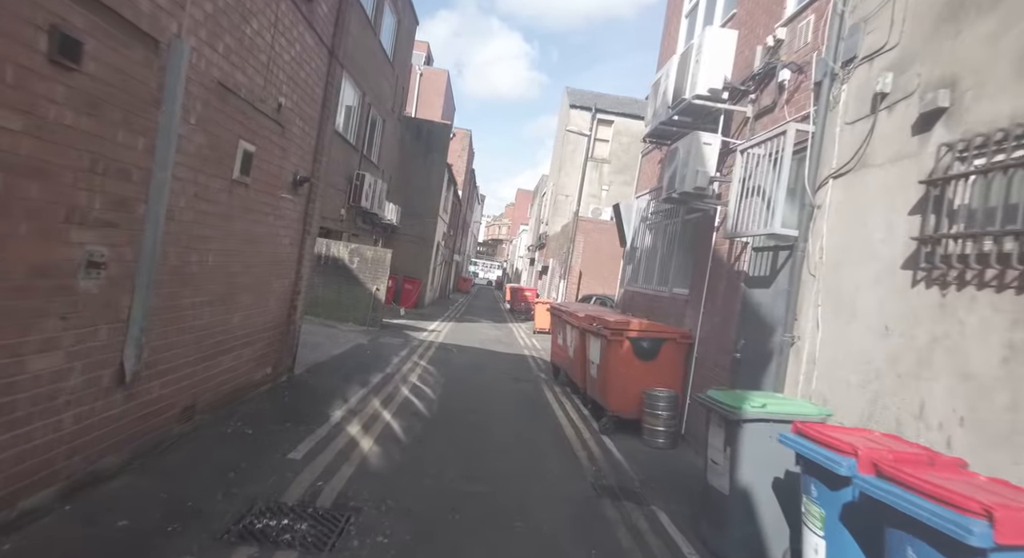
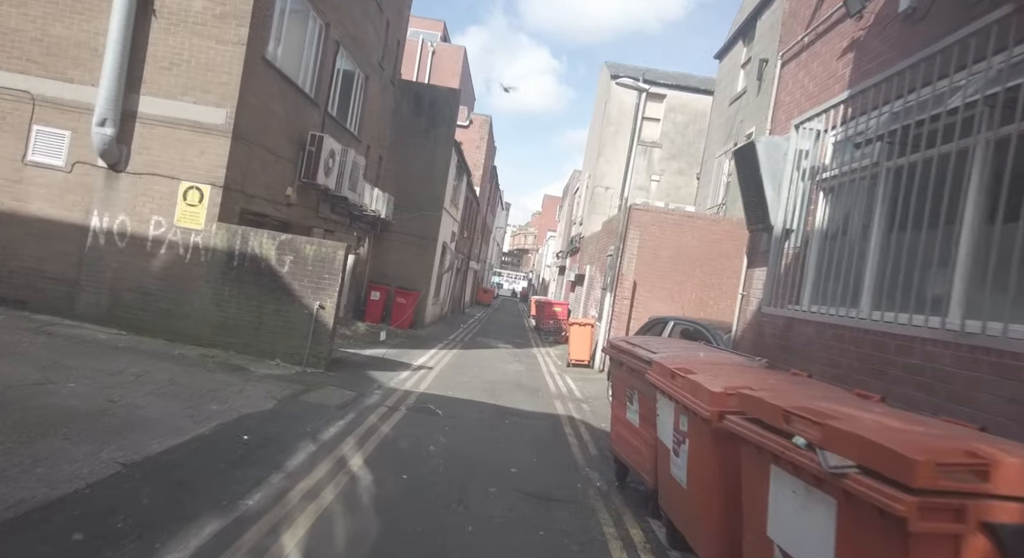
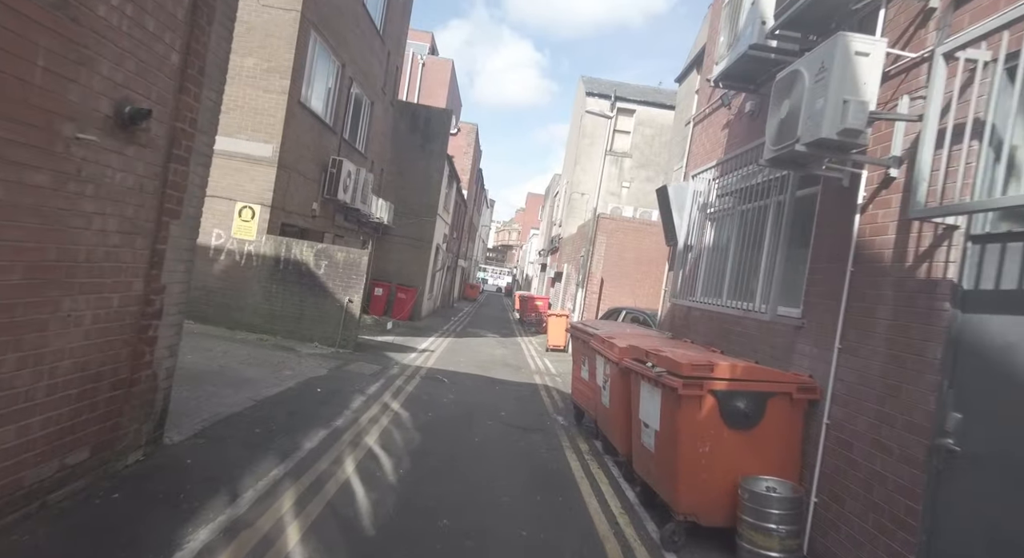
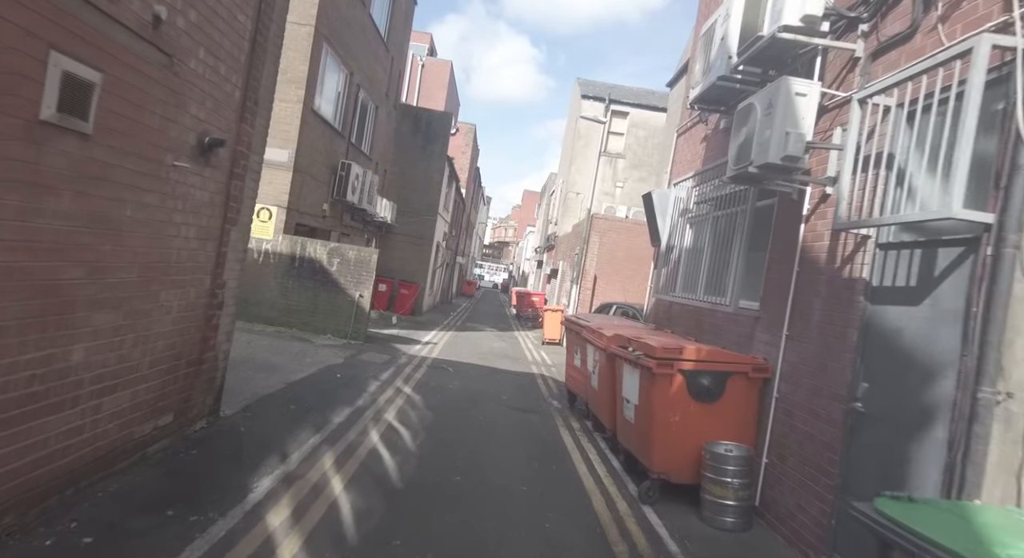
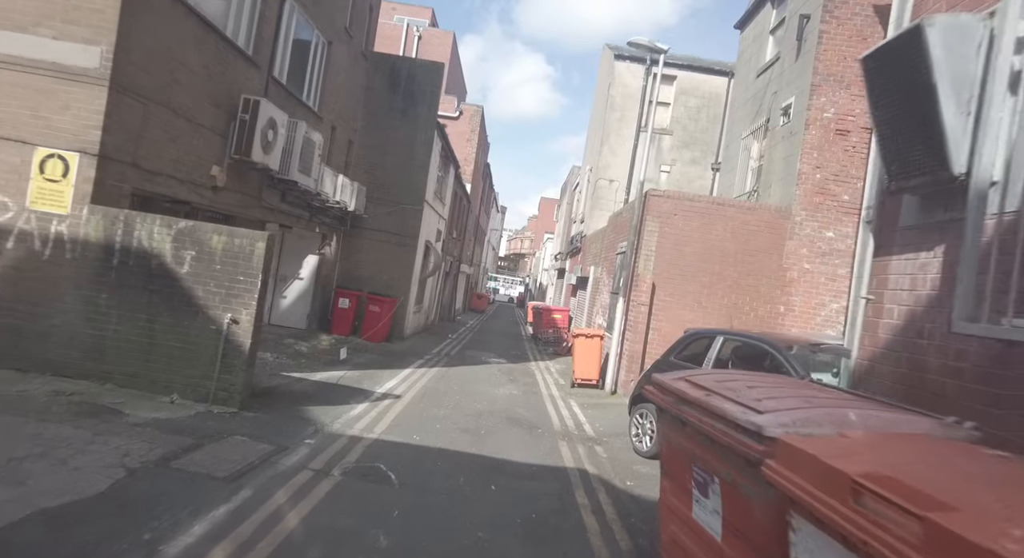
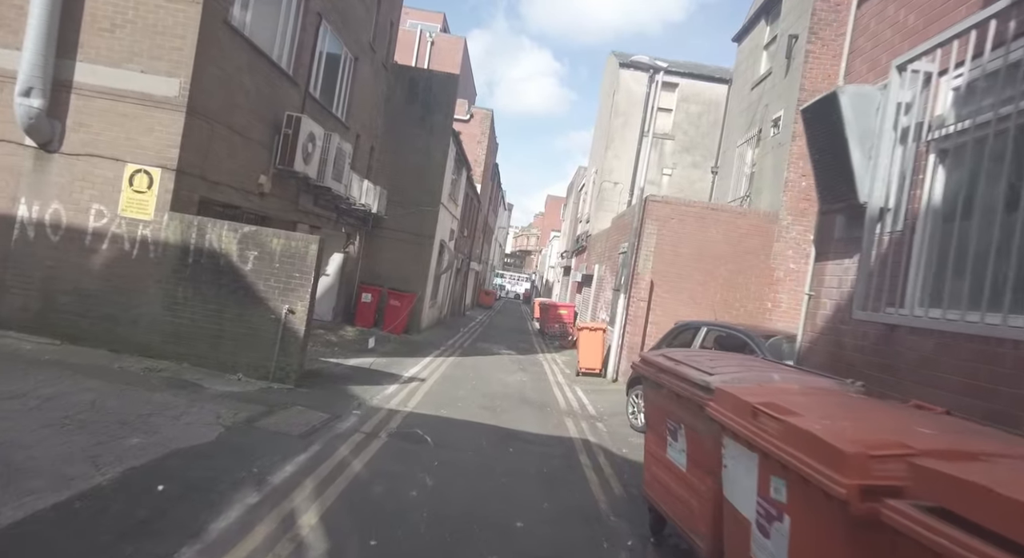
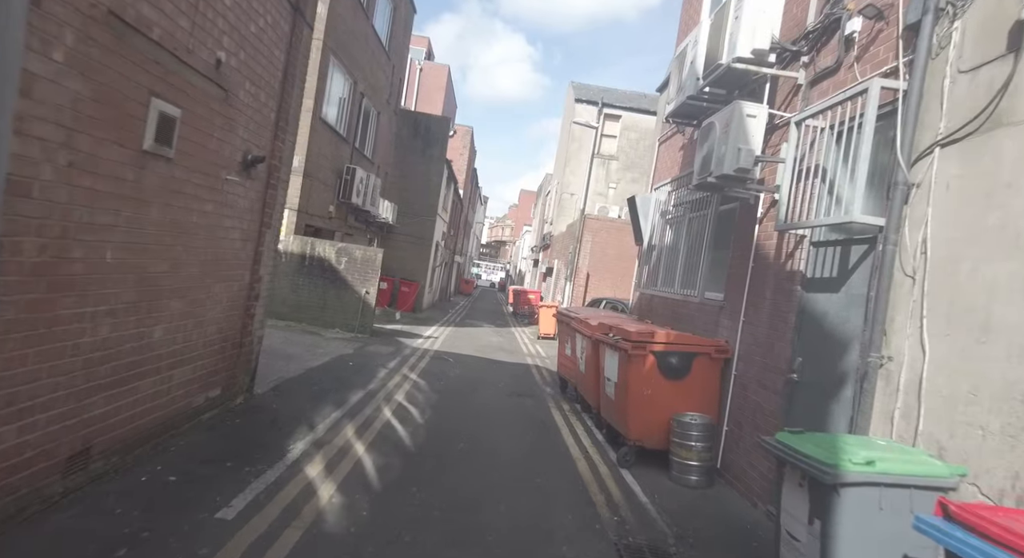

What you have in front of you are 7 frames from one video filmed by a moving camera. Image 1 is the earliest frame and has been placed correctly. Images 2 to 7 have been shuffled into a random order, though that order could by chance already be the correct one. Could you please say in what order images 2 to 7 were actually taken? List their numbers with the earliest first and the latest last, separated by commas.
7, 4, 3, 2, 6, 5
